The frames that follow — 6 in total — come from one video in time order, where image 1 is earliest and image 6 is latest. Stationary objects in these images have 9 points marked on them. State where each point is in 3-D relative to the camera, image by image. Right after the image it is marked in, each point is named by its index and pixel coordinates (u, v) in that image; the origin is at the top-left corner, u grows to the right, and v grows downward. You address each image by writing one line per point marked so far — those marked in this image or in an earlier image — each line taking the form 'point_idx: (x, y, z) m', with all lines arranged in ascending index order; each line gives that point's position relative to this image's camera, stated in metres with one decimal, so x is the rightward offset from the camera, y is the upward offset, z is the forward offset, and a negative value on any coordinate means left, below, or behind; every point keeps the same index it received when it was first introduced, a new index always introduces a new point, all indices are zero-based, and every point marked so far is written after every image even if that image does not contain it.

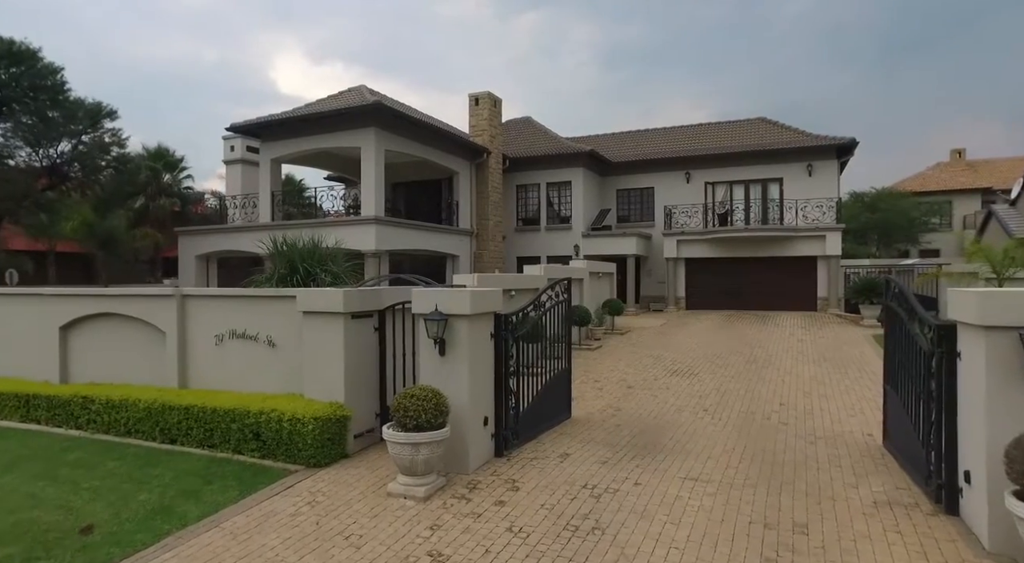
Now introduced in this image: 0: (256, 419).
0: (-2.9, -1.5, +7.0) m
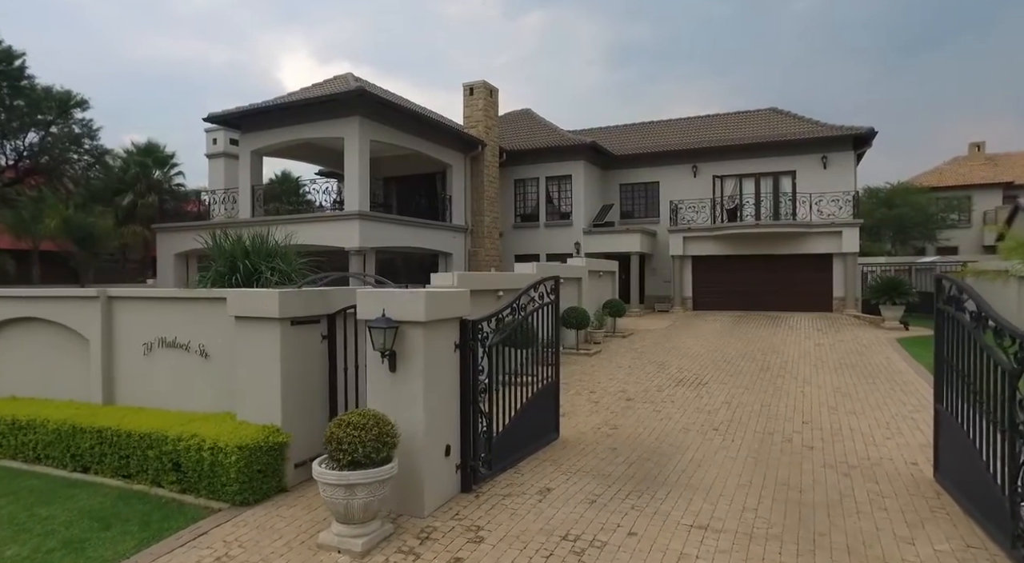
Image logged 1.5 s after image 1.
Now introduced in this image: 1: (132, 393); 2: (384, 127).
0: (-3.1, -1.5, +5.8) m
1: (-4.3, -1.3, +7.2) m
2: (-3.7, +4.4, +18.3) m
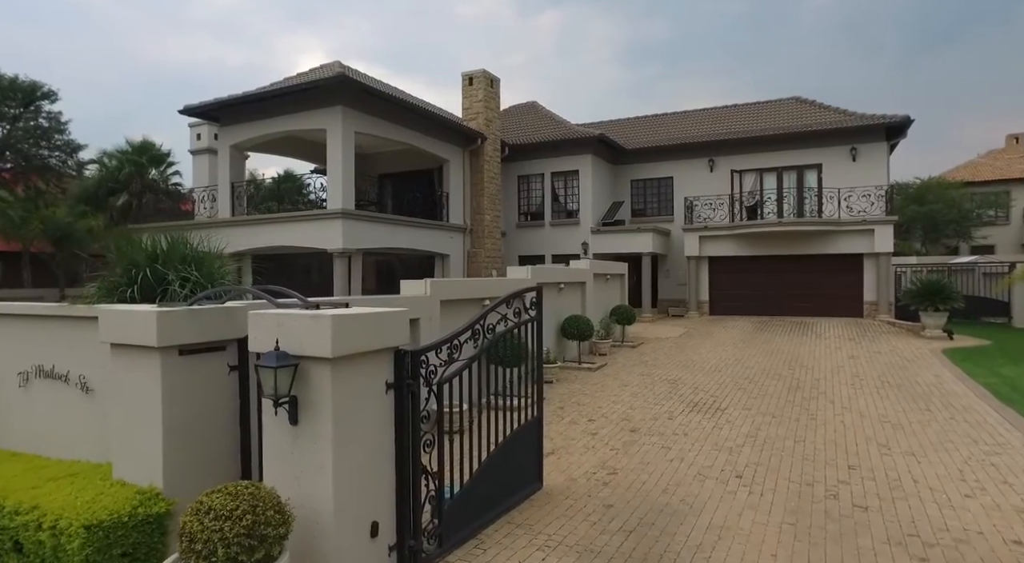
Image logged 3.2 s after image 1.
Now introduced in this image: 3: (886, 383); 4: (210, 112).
0: (-3.4, -1.6, +4.4) m
1: (-4.6, -1.4, +5.8) m
2: (-3.7, +4.3, +16.8) m
3: (+6.1, -1.7, +10.3) m
4: (-8.4, +4.7, +17.5) m
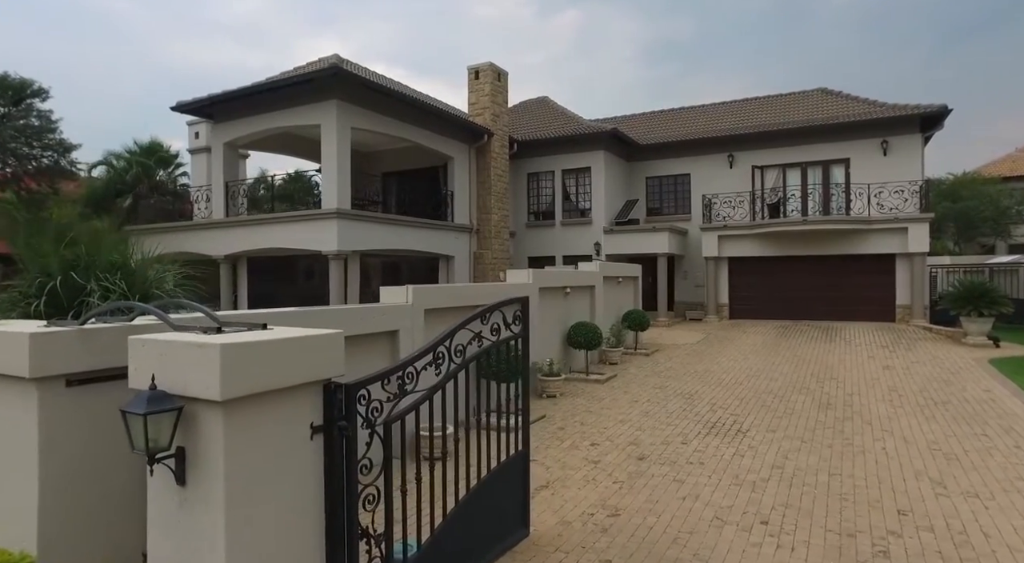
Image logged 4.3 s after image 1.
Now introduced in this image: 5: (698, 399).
0: (-3.7, -1.7, +3.5) m
1: (-4.8, -1.5, +4.9) m
2: (-3.6, +4.2, +16.0) m
3: (+6.0, -1.7, +9.2) m
4: (-8.2, +4.6, +16.8) m
5: (+2.9, -1.8, +9.9) m
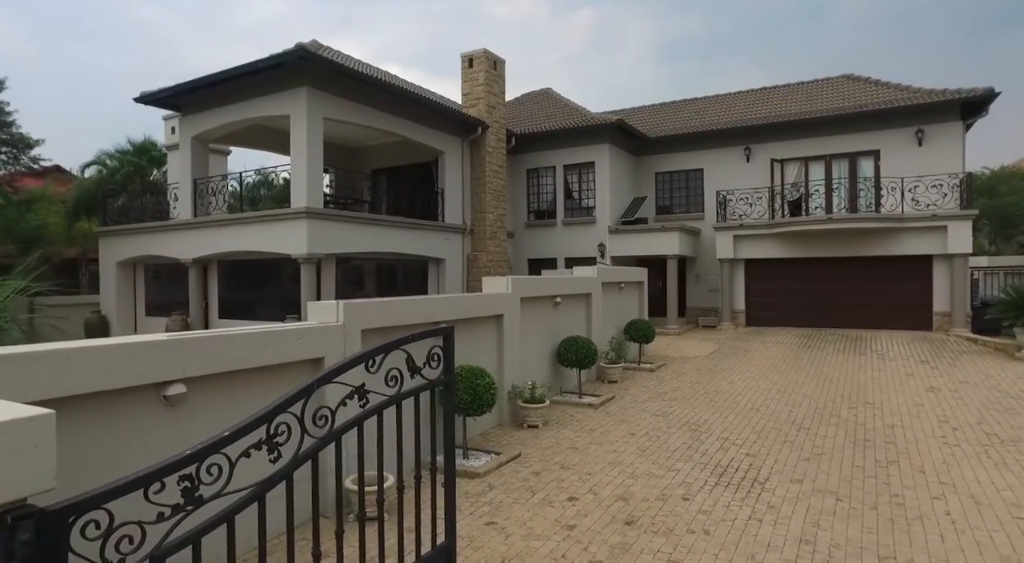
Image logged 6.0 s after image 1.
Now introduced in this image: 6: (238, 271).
0: (-4.2, -1.9, +2.1) m
1: (-5.2, -1.6, +3.5) m
2: (-3.8, +4.1, +14.5) m
3: (+5.7, -1.8, +7.5) m
4: (-8.4, +4.4, +15.4) m
5: (+2.6, -2.0, +8.3) m
6: (-7.1, +0.3, +16.3) m
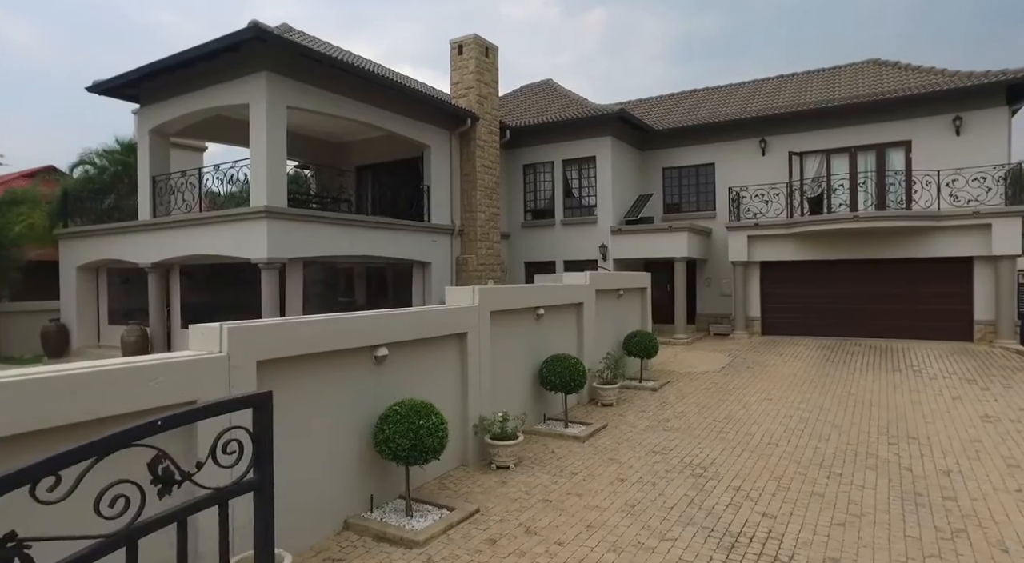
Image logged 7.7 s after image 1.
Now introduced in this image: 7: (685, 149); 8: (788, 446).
0: (-4.7, -2.0, +0.7) m
1: (-5.7, -1.7, +2.1) m
2: (-4.1, +4.0, +13.1) m
3: (+5.2, -1.9, +5.8) m
4: (-8.7, +4.3, +14.1) m
5: (+2.2, -2.1, +6.8) m
6: (-7.3, +0.1, +15.0) m
7: (+5.2, +4.0, +19.1) m
8: (+3.4, -2.0, +7.7) m
